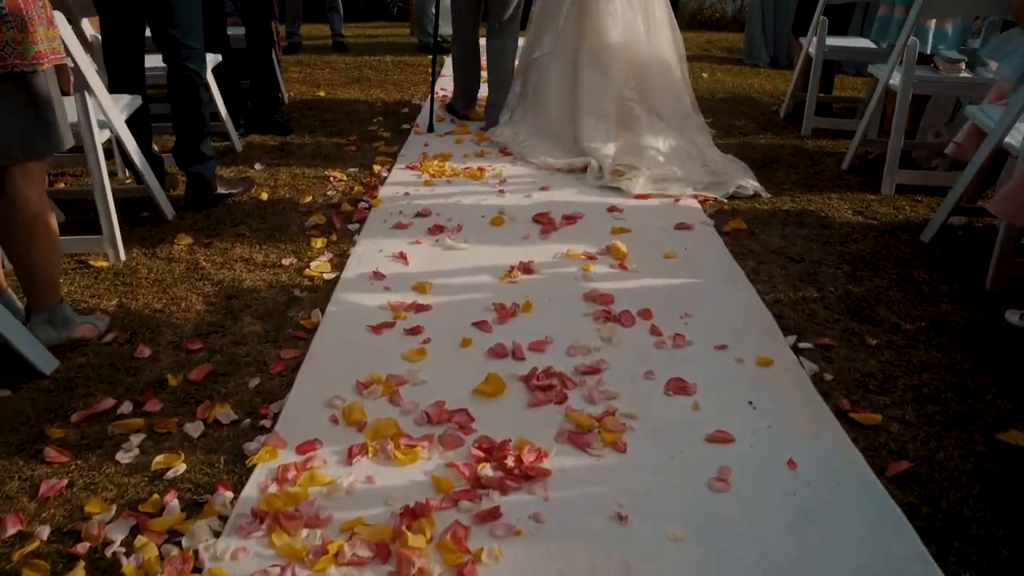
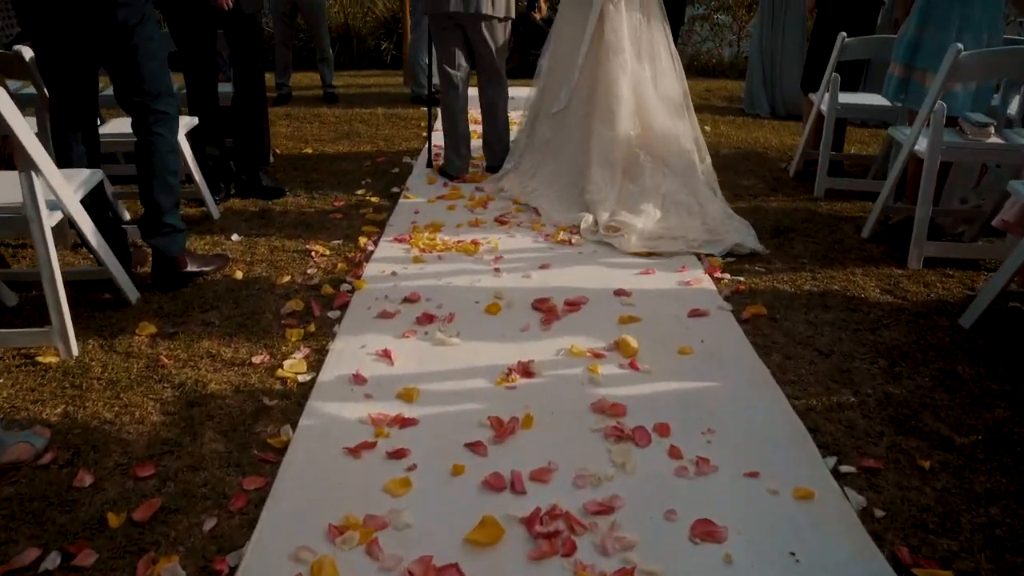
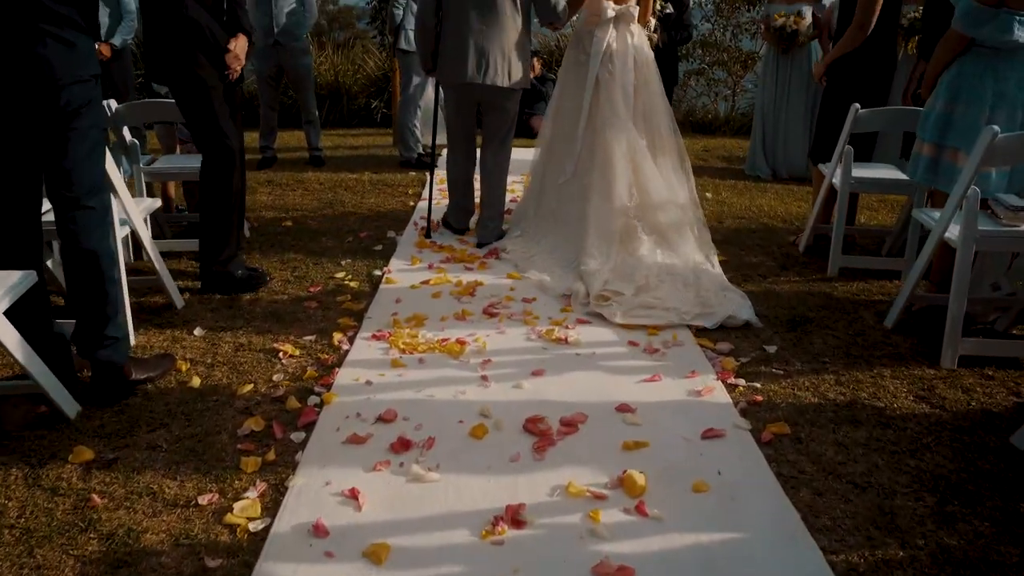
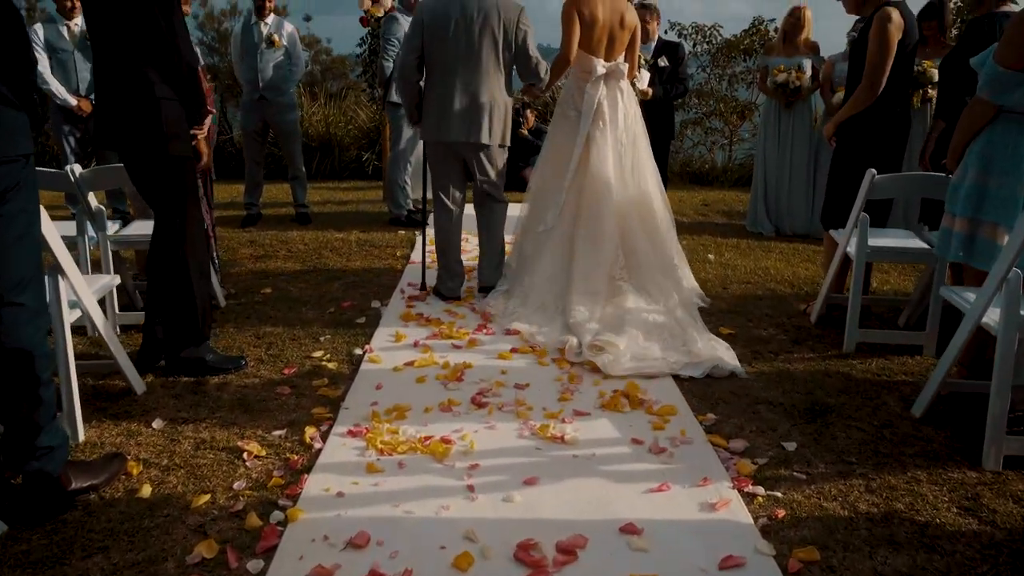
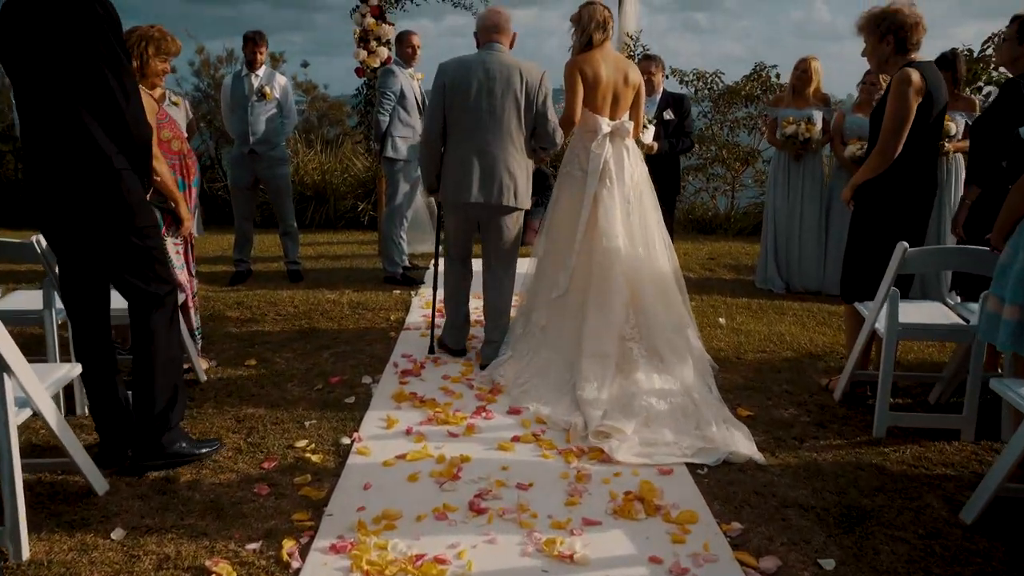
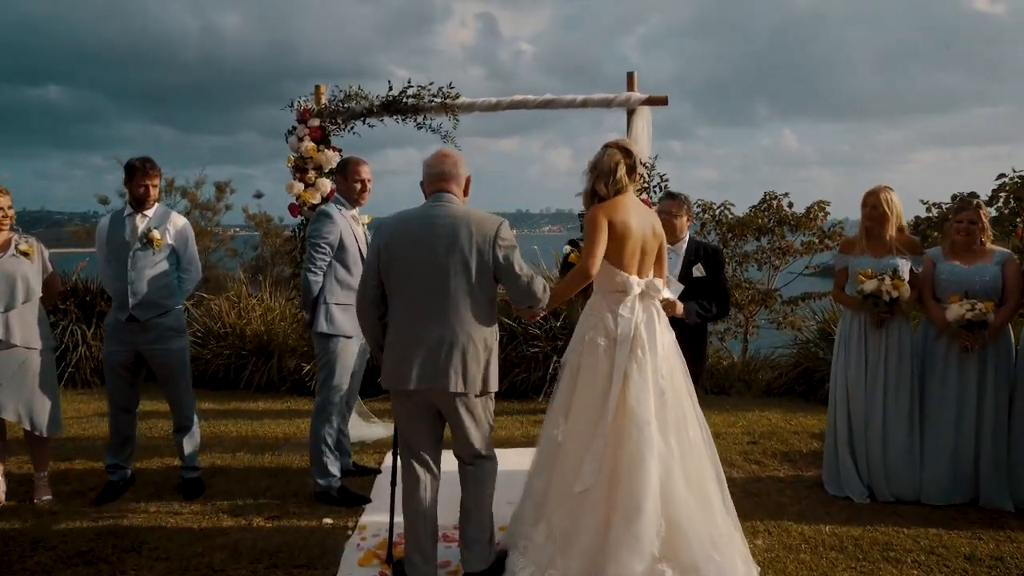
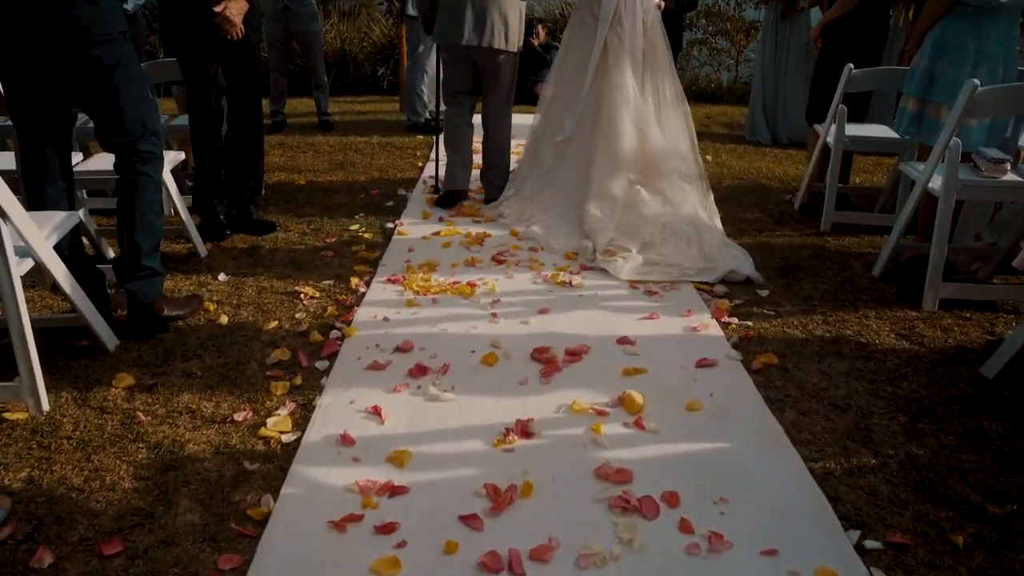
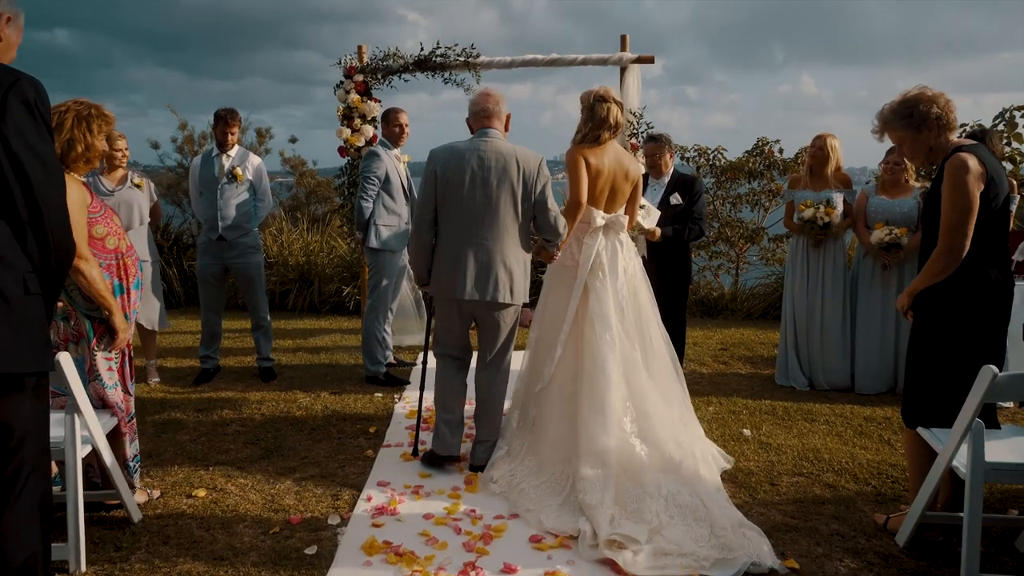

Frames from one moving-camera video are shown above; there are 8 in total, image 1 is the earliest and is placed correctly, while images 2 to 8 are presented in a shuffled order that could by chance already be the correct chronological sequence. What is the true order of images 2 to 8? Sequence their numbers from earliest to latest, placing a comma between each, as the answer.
2, 7, 3, 4, 5, 8, 6
